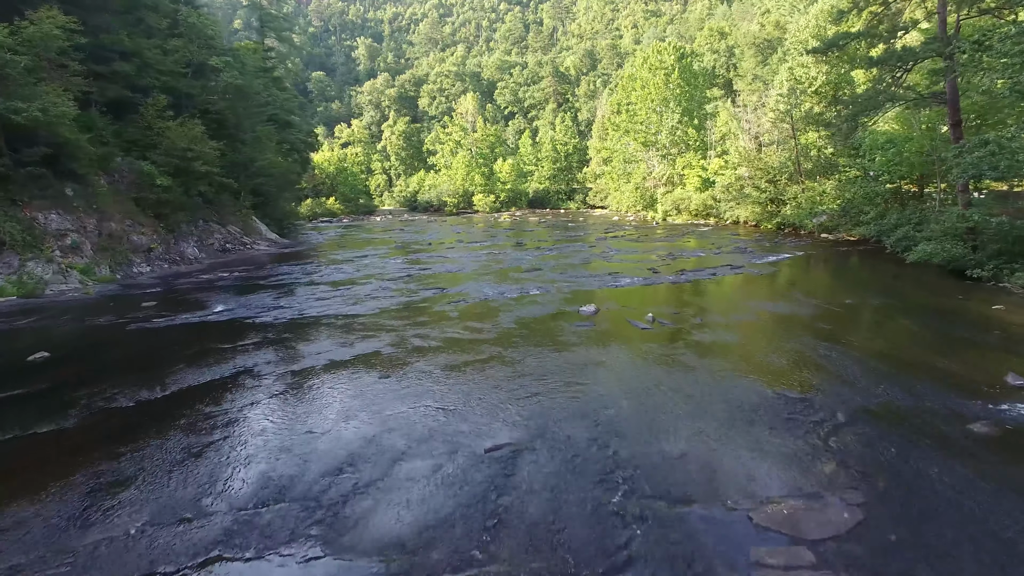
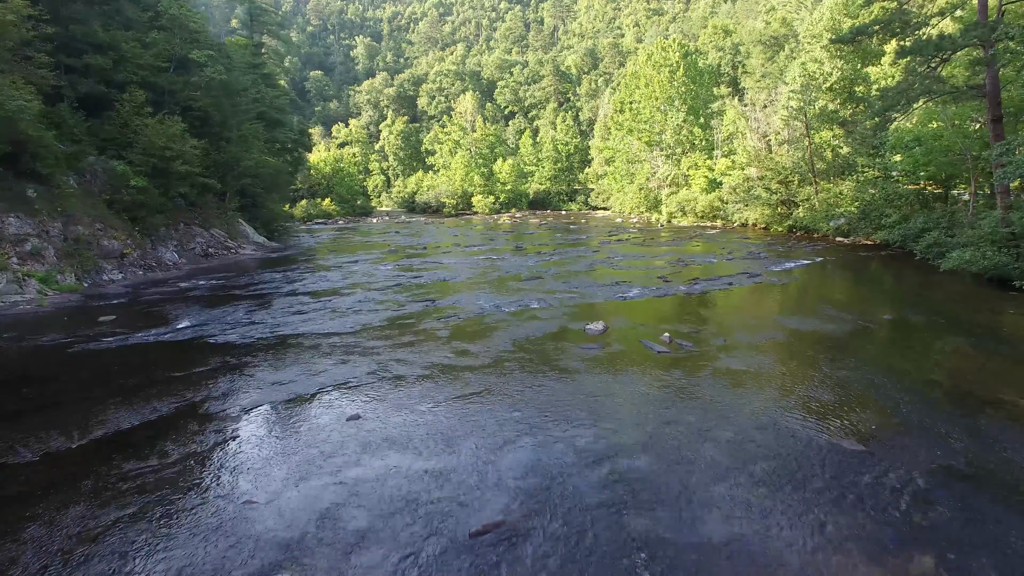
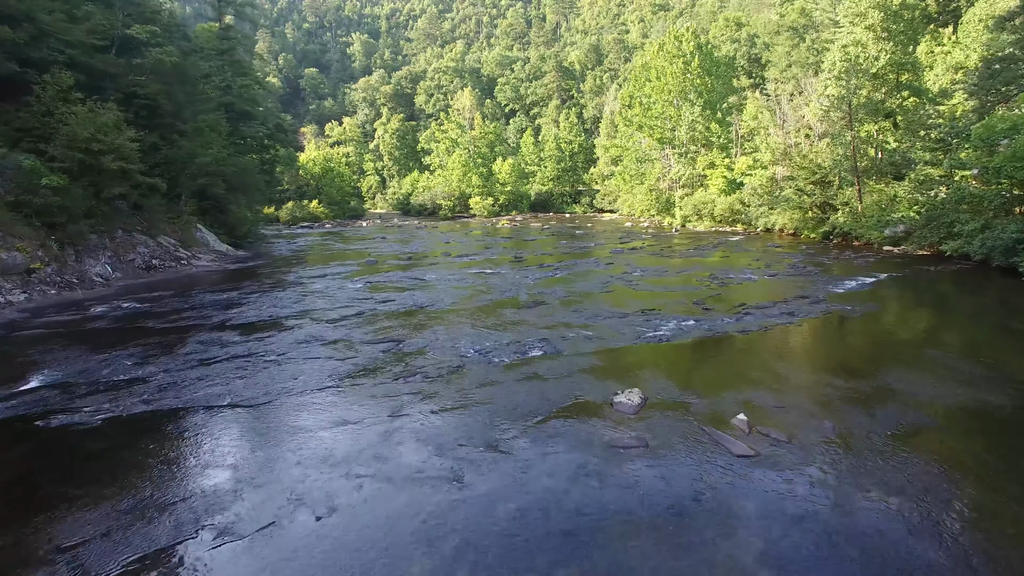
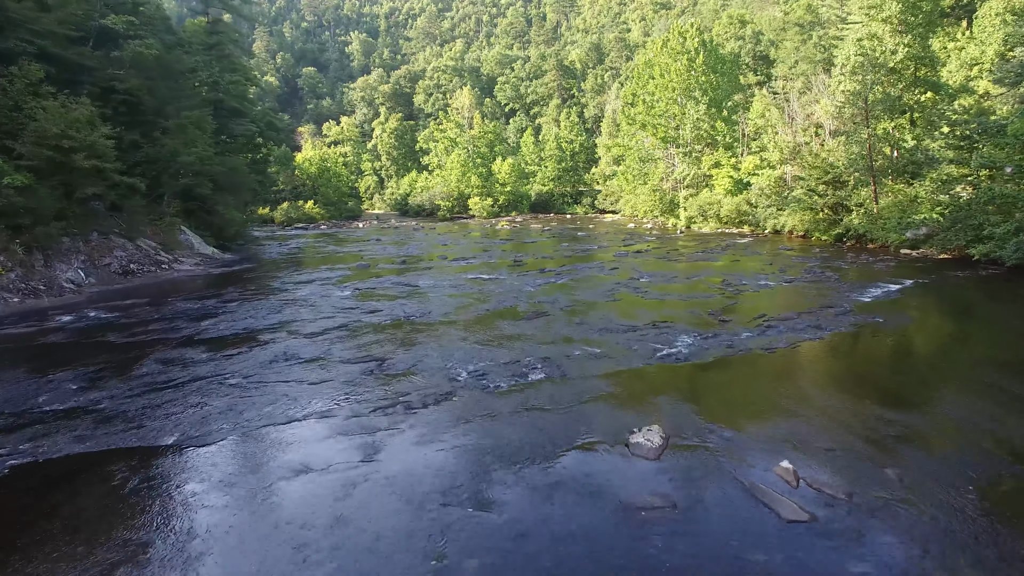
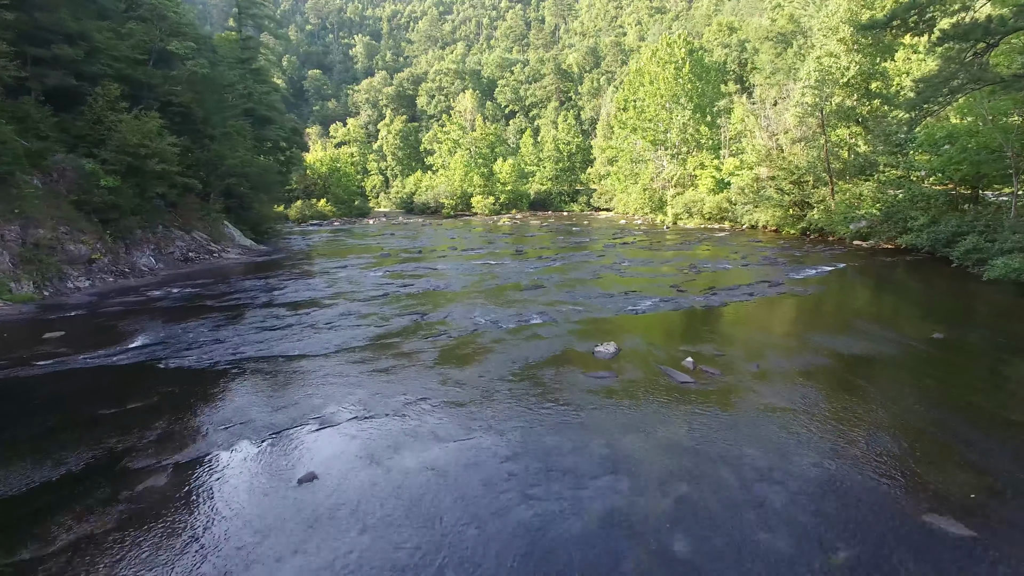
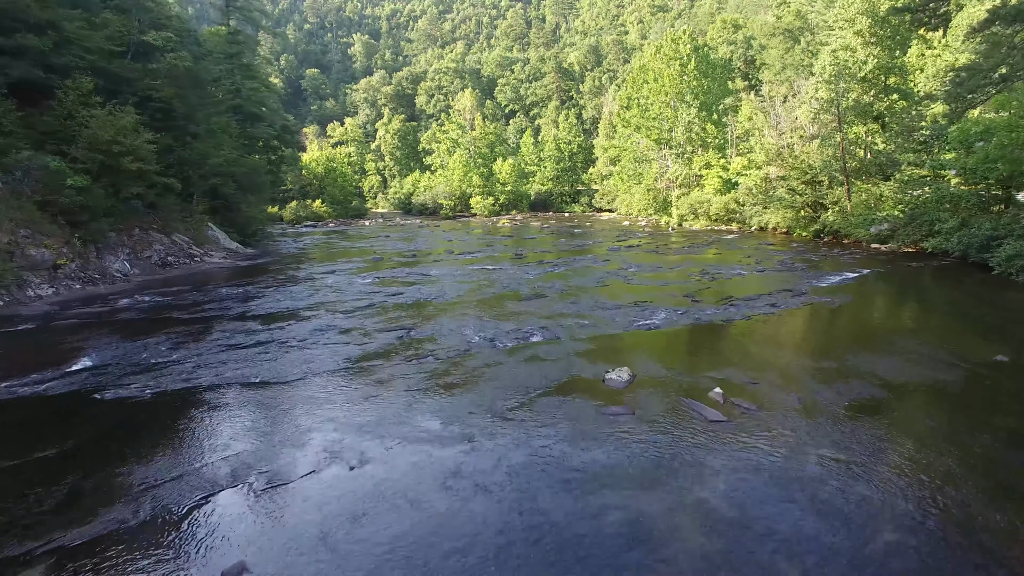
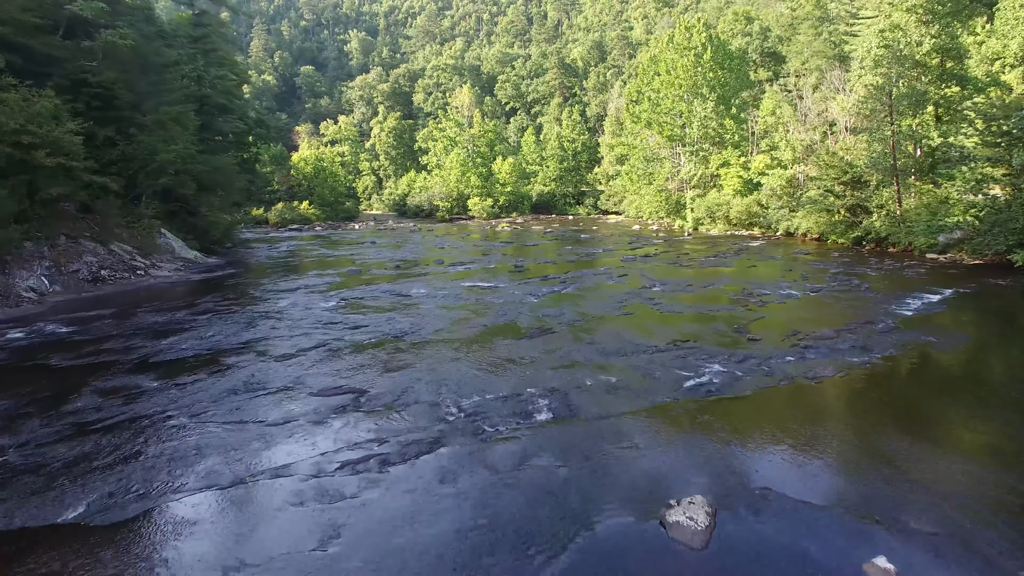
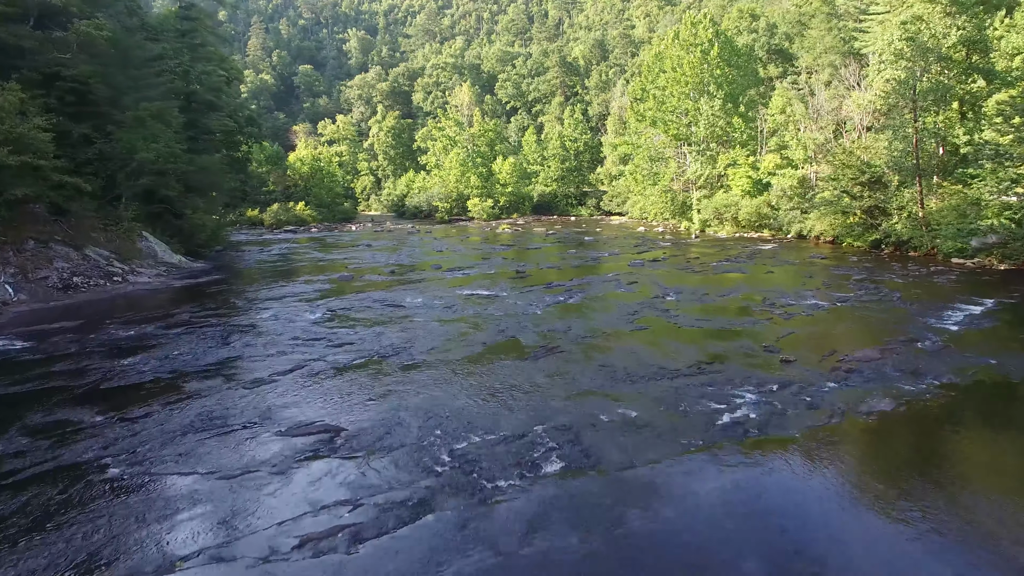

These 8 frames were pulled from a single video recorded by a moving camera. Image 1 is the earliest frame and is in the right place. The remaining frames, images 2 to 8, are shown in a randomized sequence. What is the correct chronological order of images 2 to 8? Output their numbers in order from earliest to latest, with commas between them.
2, 5, 6, 3, 4, 7, 8
